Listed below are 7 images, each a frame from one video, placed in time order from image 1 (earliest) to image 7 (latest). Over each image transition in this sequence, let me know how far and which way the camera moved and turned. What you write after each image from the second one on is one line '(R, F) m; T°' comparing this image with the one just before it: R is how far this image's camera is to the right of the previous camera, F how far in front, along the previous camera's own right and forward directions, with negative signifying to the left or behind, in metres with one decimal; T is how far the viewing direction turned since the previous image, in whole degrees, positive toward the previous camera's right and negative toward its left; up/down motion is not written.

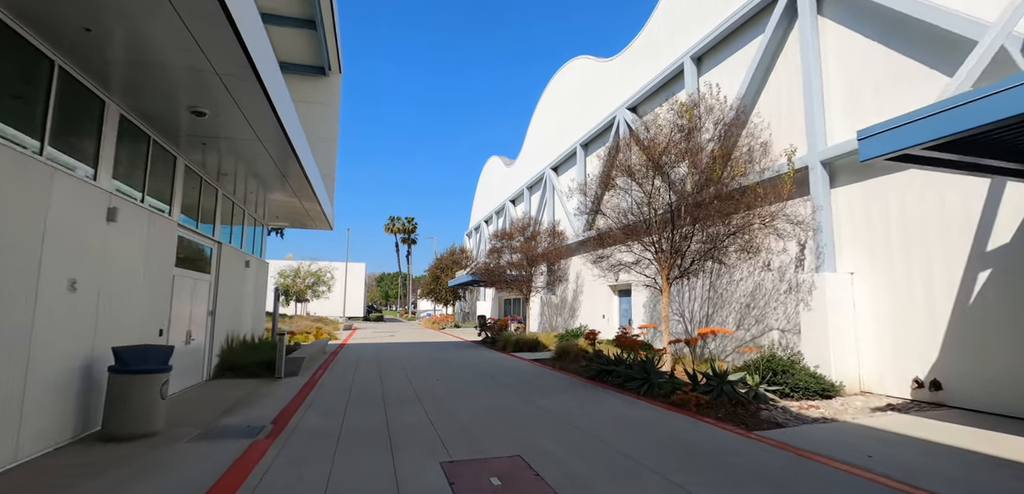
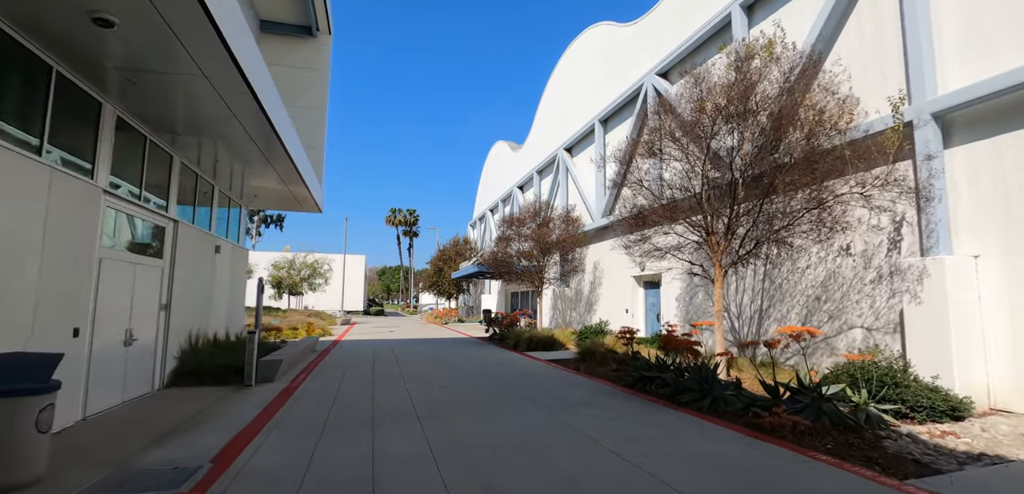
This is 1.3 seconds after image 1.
(-0.4, +2.0) m; 0°
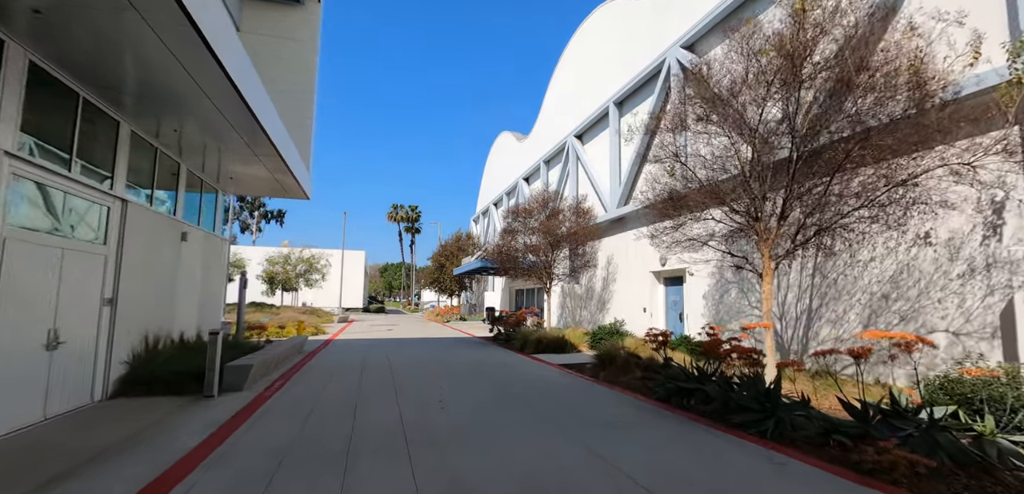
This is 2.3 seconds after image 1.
(-0.1, +1.5) m; 0°
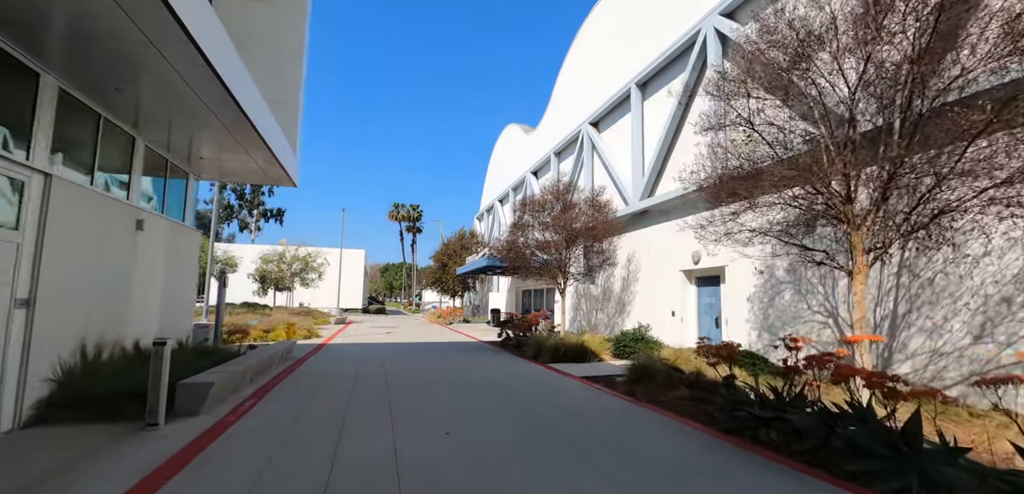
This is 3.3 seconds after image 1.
(-0.3, +1.6) m; 0°
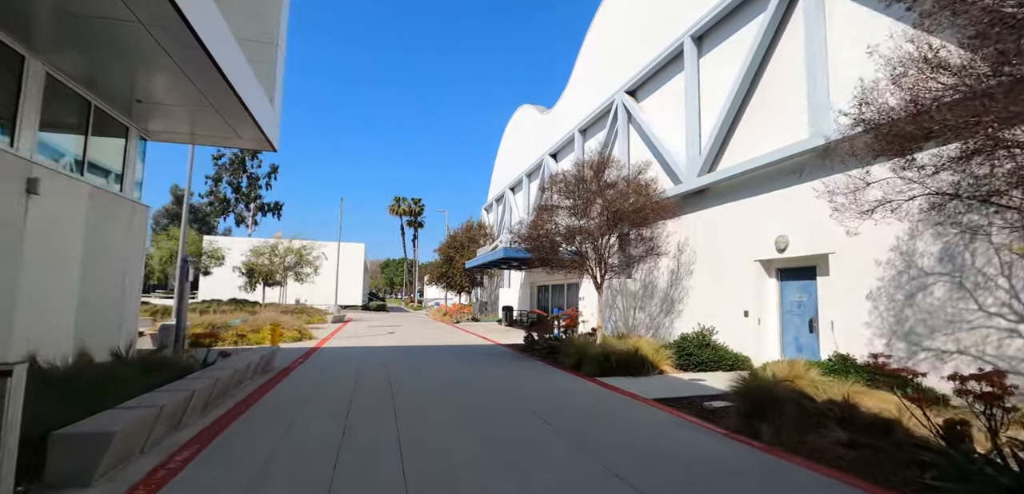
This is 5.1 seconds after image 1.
(-0.8, +2.6) m; 0°
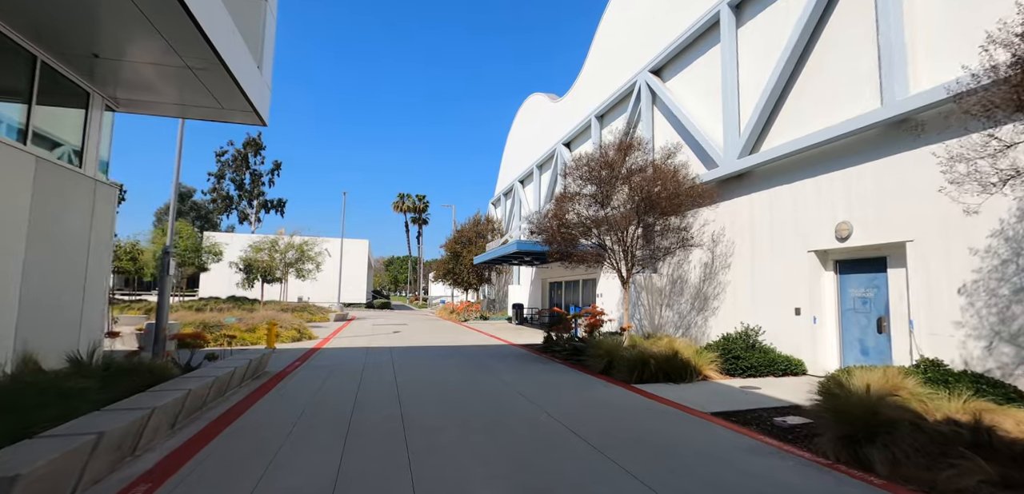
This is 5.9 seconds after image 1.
(-0.4, +1.2) m; 0°
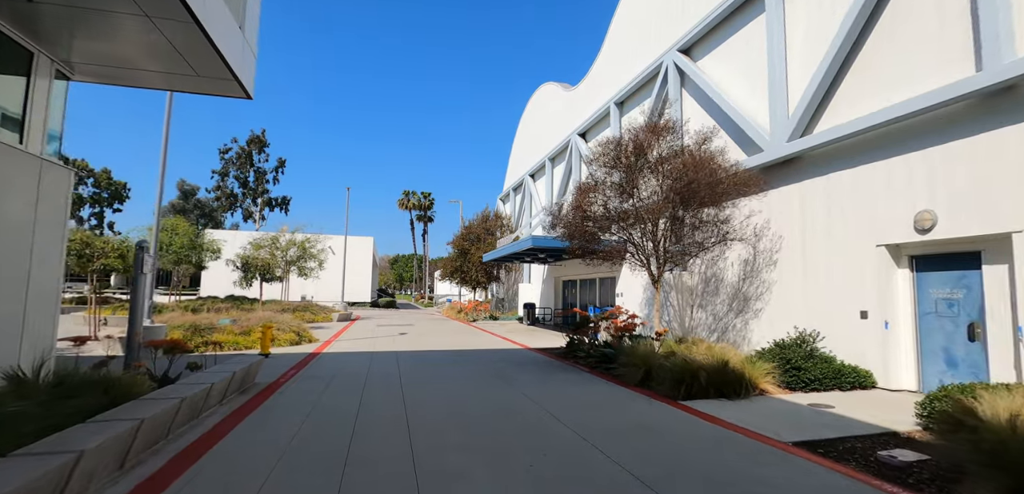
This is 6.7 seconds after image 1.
(-0.3, +1.2) m; -1°
